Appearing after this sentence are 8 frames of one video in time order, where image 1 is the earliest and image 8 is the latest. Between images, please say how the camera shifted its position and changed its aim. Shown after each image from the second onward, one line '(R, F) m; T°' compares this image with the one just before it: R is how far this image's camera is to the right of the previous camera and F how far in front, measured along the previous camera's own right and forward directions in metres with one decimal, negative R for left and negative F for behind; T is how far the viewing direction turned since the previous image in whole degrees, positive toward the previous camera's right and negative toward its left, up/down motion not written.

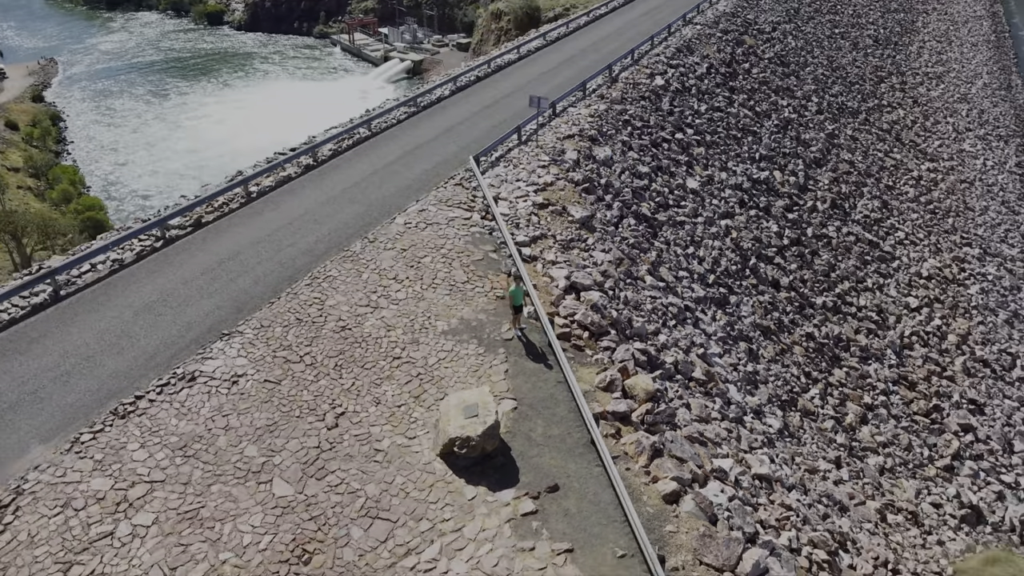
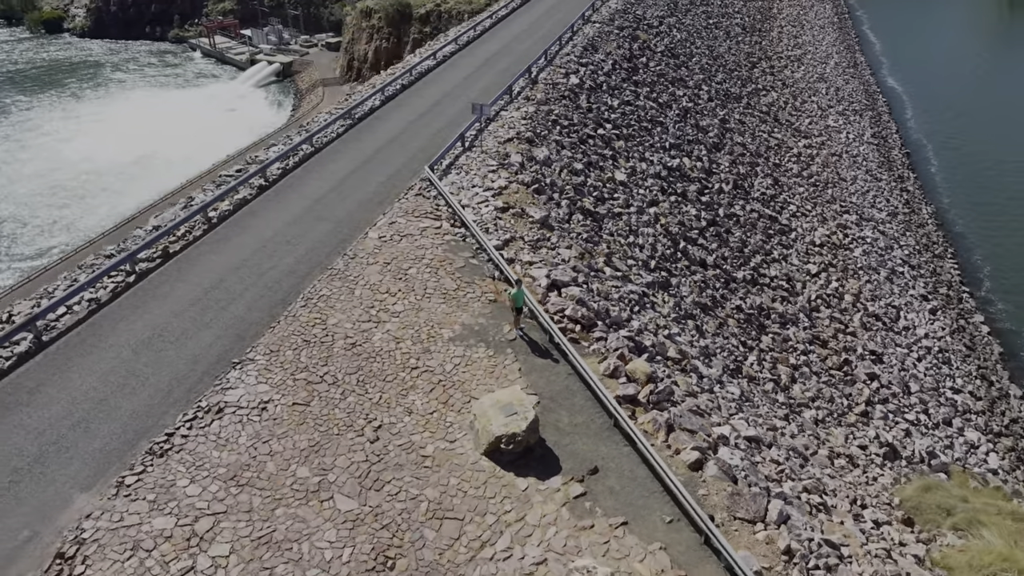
(-2.1, -0.7) m; +9°
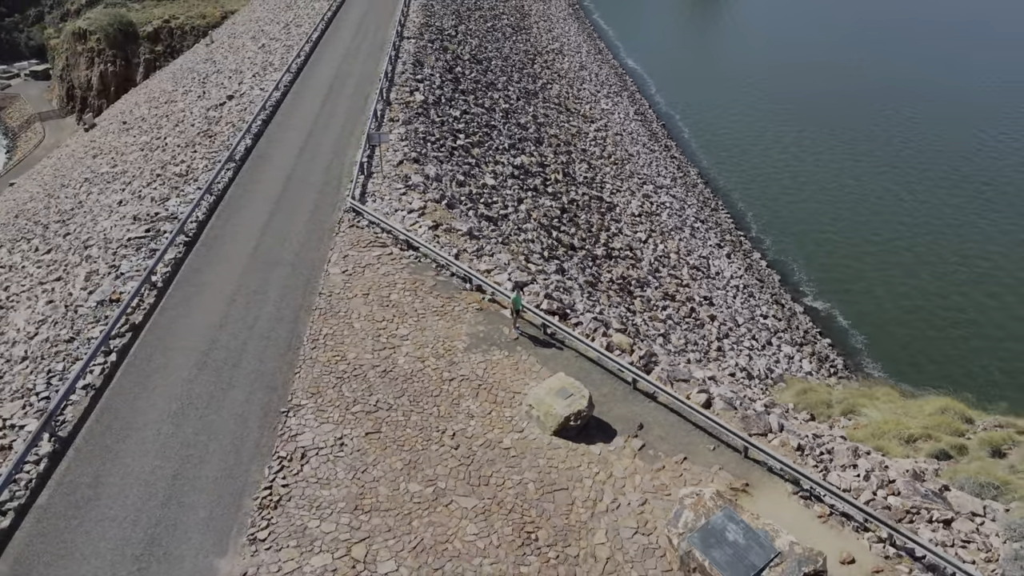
(-4.7, -1.3) m; +17°
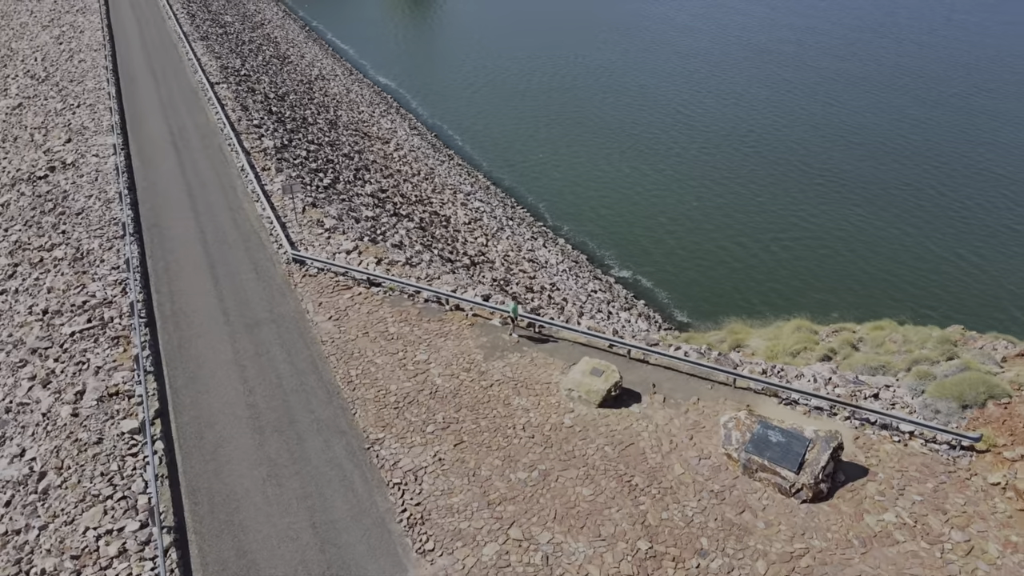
(-6.0, -1.6) m; +19°
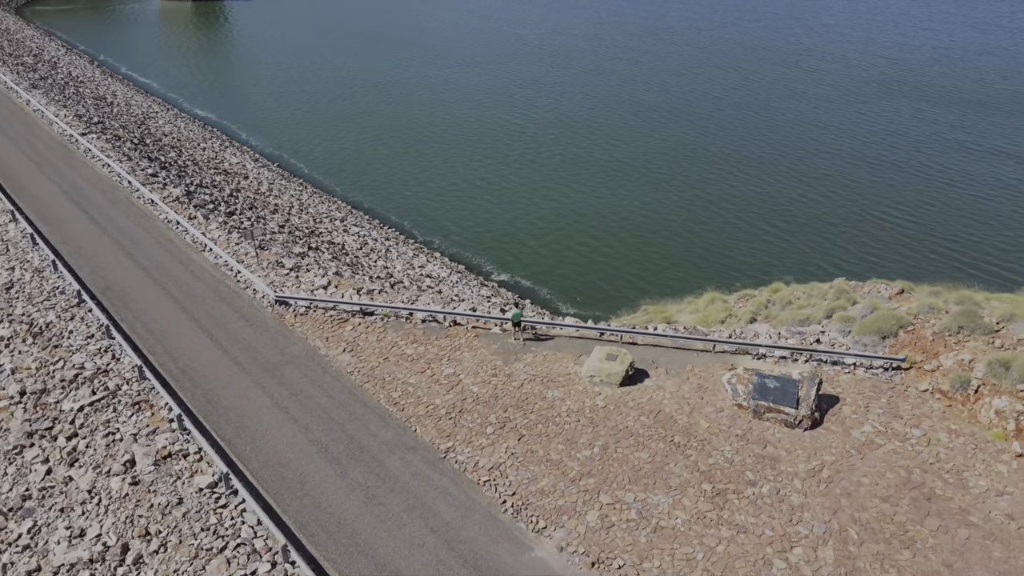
(-5.0, -1.5) m; +14°
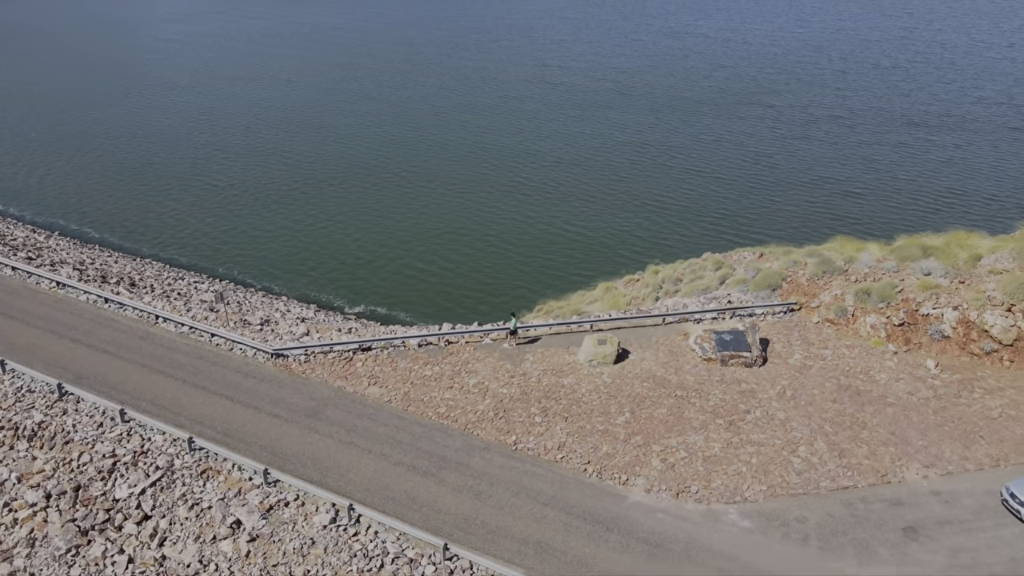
(-7.0, -1.9) m; +18°
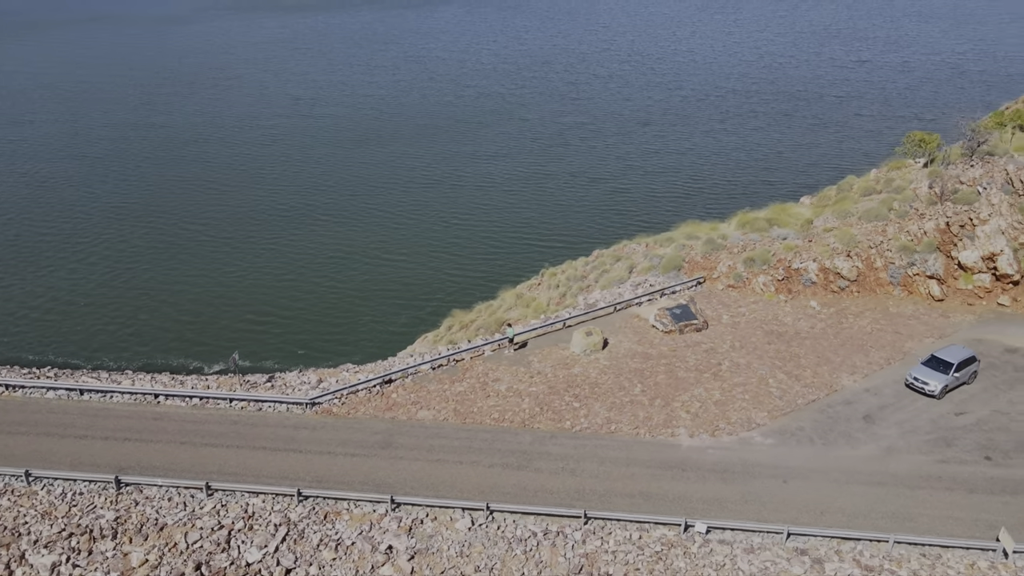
(-8.5, -1.8) m; +19°
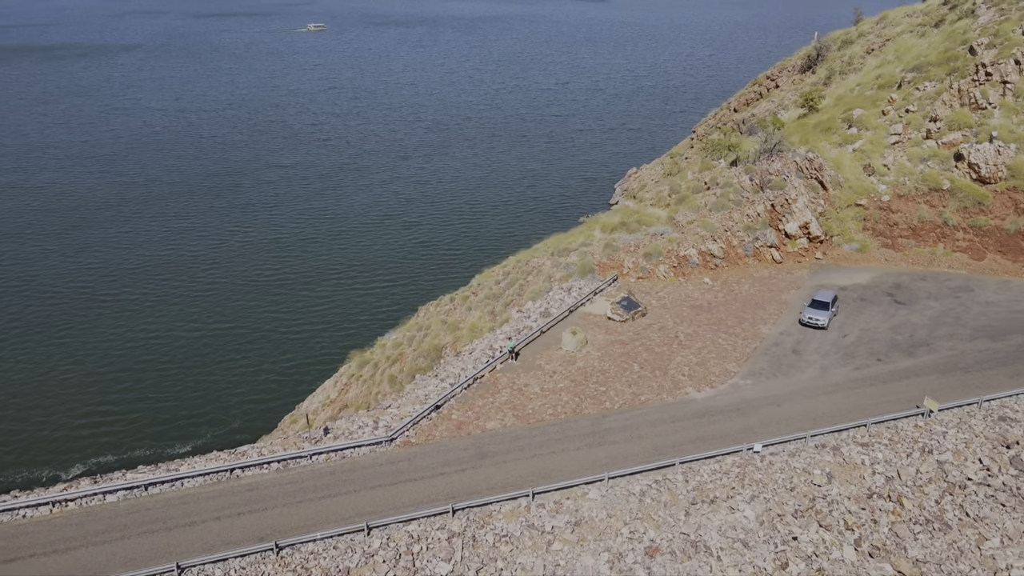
(-10.9, -2.0) m; +21°
